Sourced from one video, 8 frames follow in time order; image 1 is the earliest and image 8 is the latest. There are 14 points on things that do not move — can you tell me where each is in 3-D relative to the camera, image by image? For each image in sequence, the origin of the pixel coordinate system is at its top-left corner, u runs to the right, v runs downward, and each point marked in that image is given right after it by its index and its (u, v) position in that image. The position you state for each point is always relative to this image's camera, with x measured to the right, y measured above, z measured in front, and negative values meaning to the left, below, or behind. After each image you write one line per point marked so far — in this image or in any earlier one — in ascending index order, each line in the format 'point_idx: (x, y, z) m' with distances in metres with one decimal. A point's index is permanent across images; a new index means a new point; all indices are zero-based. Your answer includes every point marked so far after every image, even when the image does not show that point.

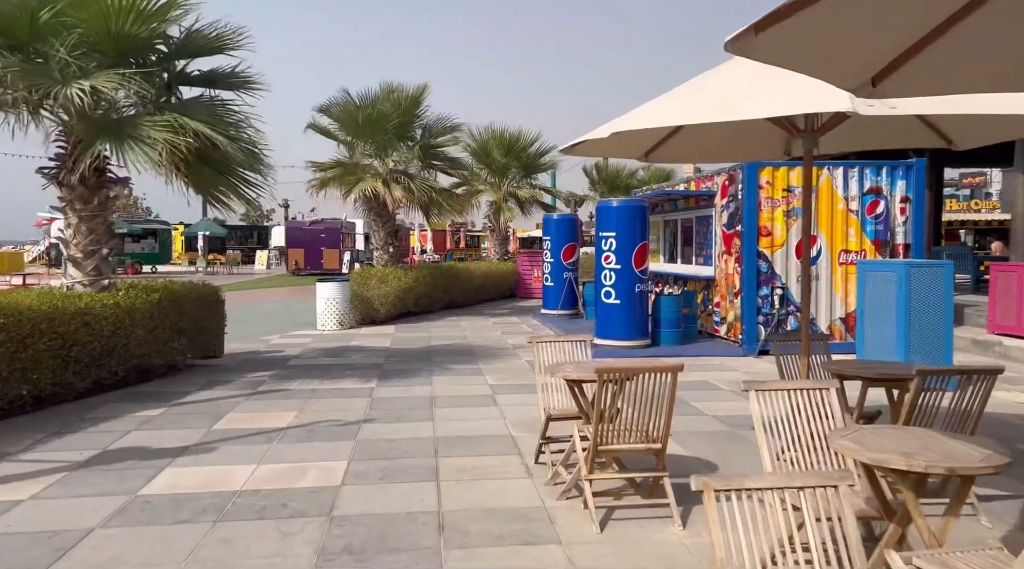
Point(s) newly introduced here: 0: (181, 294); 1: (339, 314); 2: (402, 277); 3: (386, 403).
0: (-4.2, -0.1, +10.0) m
1: (-3.4, -0.6, +15.6) m
2: (-2.4, +0.2, +17.1) m
3: (-1.3, -1.2, +8.3) m
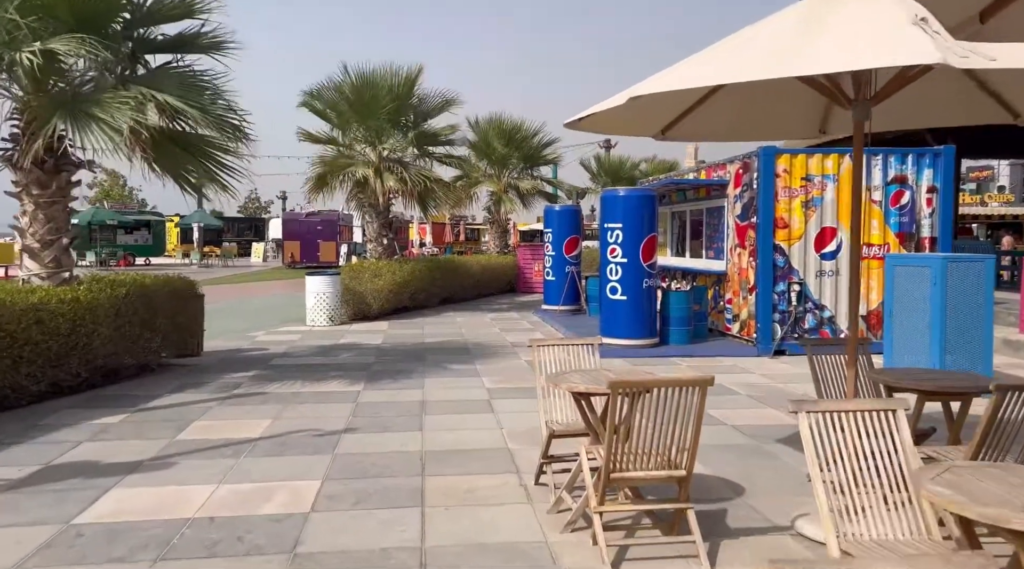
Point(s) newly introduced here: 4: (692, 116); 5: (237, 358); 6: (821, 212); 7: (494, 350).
0: (-4.2, 0.0, +9.3) m
1: (-3.4, -0.5, +14.8) m
2: (-2.4, +0.3, +16.3) m
3: (-1.3, -1.2, +7.6) m
4: (+1.2, +1.1, +5.4) m
5: (-3.8, -1.0, +10.9) m
6: (+4.2, +1.0, +10.7) m
7: (-0.3, -1.0, +11.6) m
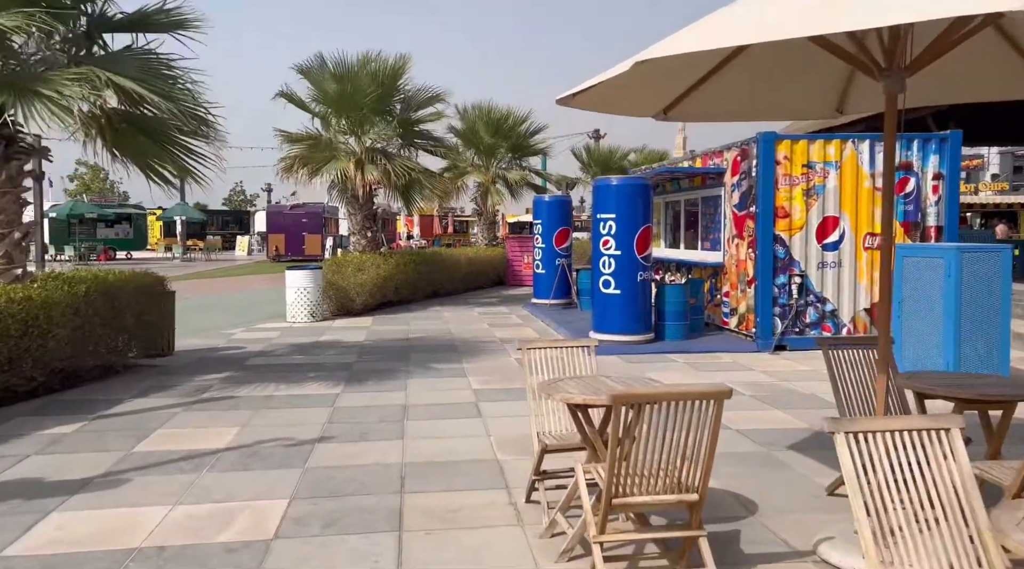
0: (-4.4, 0.0, +8.7) m
1: (-3.6, -0.4, +14.3) m
2: (-2.6, +0.4, +15.8) m
3: (-1.4, -1.2, +7.1) m
4: (+1.1, +1.2, +4.9) m
5: (-3.9, -1.0, +10.4) m
6: (+4.0, +1.1, +10.2) m
7: (-0.4, -0.9, +11.1) m
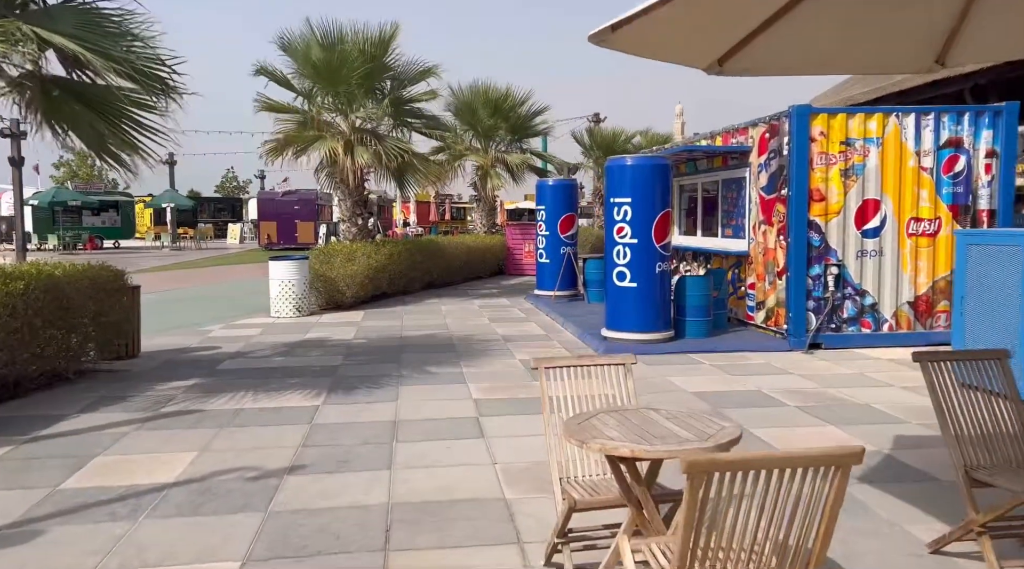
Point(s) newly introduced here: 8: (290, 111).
0: (-4.3, 0.0, +7.6) m
1: (-3.6, -0.2, +13.2) m
2: (-2.6, +0.6, +14.7) m
3: (-1.4, -1.1, +6.0) m
4: (+1.2, +1.2, +3.8) m
5: (-3.9, -0.9, +9.3) m
6: (+4.1, +1.2, +9.2) m
7: (-0.4, -0.8, +10.0) m
8: (-4.1, +3.1, +14.7) m
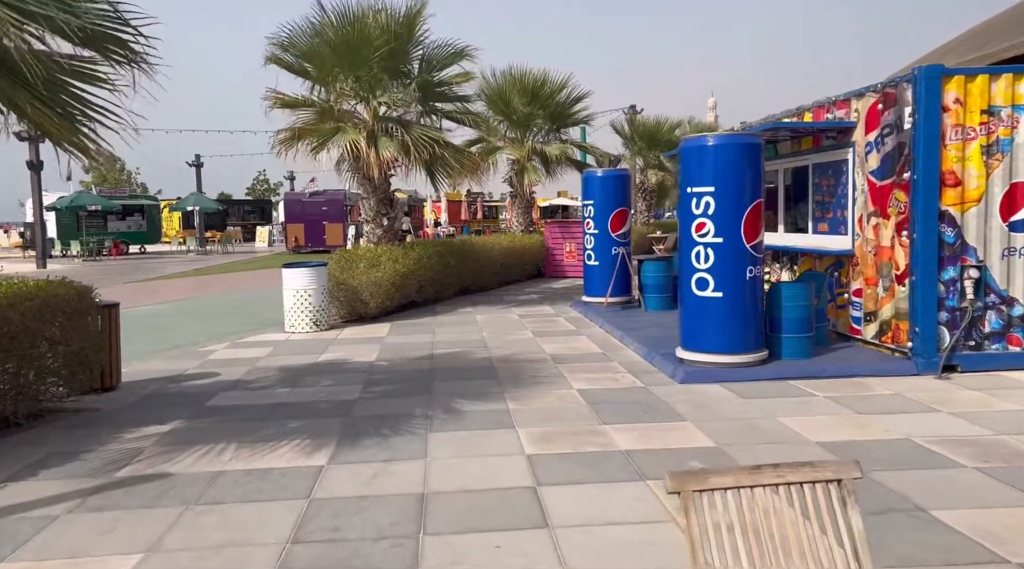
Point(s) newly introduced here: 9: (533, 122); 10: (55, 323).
0: (-3.9, -0.1, +6.1) m
1: (-2.9, -0.4, +11.6) m
2: (-1.8, +0.4, +13.0) m
3: (-1.0, -1.3, +4.3) m
4: (+1.5, +1.1, +2.0) m
5: (-3.3, -1.1, +7.7) m
6: (+4.5, +1.1, +7.3) m
7: (+0.2, -0.9, +8.3) m
8: (-3.4, +3.0, +13.1) m
9: (+0.5, +3.8, +18.8) m
10: (-3.8, -0.3, +6.6) m
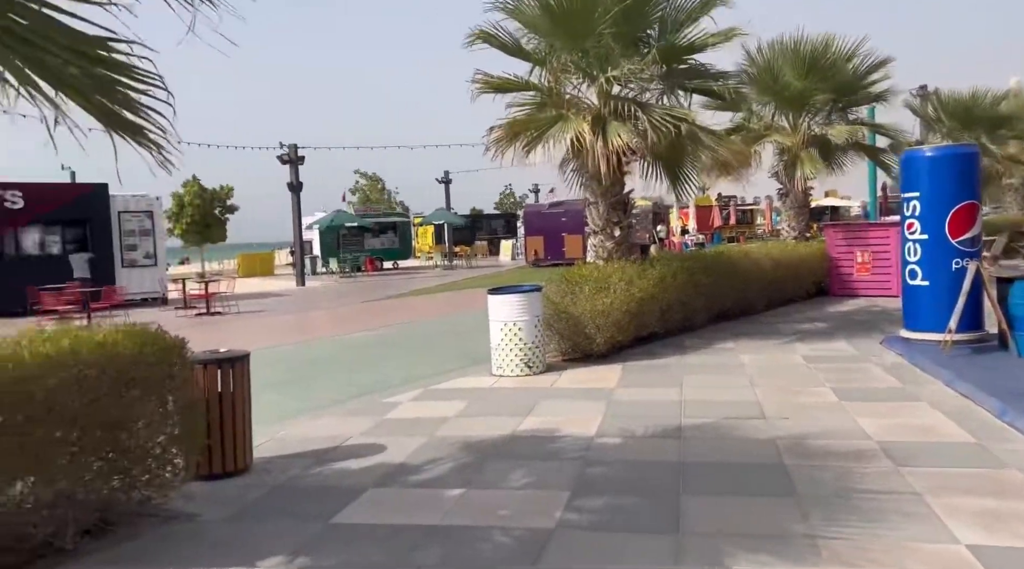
0: (-2.5, -0.4, +4.0) m
1: (+0.2, -0.7, +8.9) m
2: (+1.6, +0.1, +10.0) m
3: (-0.3, -1.5, +1.4) m
4: (+1.4, +0.9, -1.5) m
5: (-1.5, -1.4, +5.4) m
6: (+5.9, +0.9, +2.5) m
7: (+2.1, -1.2, +4.9) m
8: (+0.1, +2.6, +10.6) m
9: (+5.6, +3.4, +14.8) m
10: (-2.2, -0.6, +4.5) m
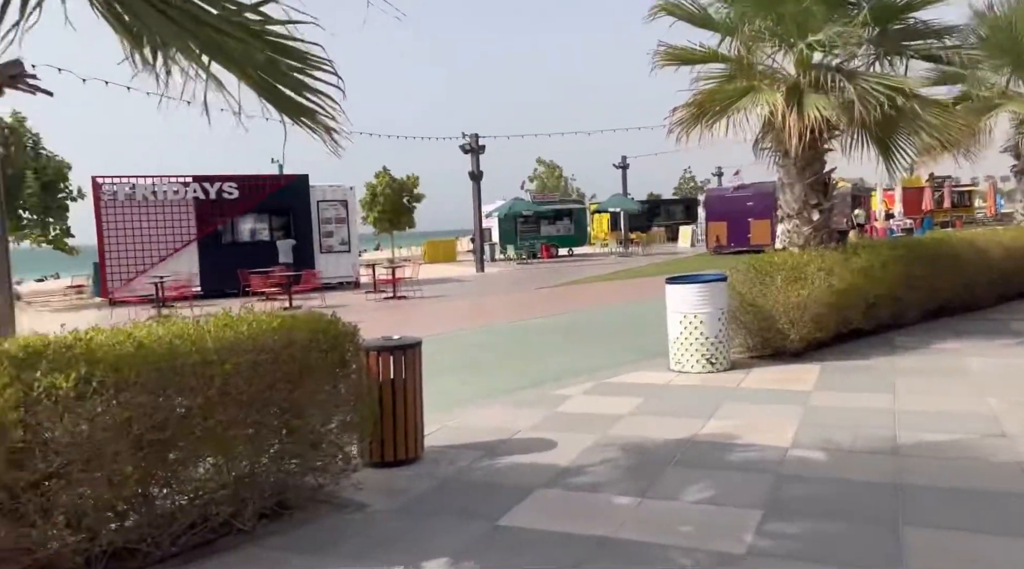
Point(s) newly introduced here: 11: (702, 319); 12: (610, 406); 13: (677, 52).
0: (-1.6, -0.4, +4.0) m
1: (+2.0, -0.6, +8.2) m
2: (+3.7, +0.2, +9.0) m
3: (0.0, -1.5, +1.0) m
4: (+0.9, +0.8, -2.2) m
5: (-0.3, -1.3, +5.1) m
6: (+6.2, +0.8, +0.7) m
7: (+3.0, -1.1, +3.8) m
8: (+2.4, +2.7, +9.8) m
9: (+8.7, +3.6, +12.7) m
10: (-1.3, -0.6, +4.5) m
11: (+2.0, -0.4, +8.2) m
12: (+0.9, -1.1, +7.3) m
13: (+2.0, +2.8, +9.8) m
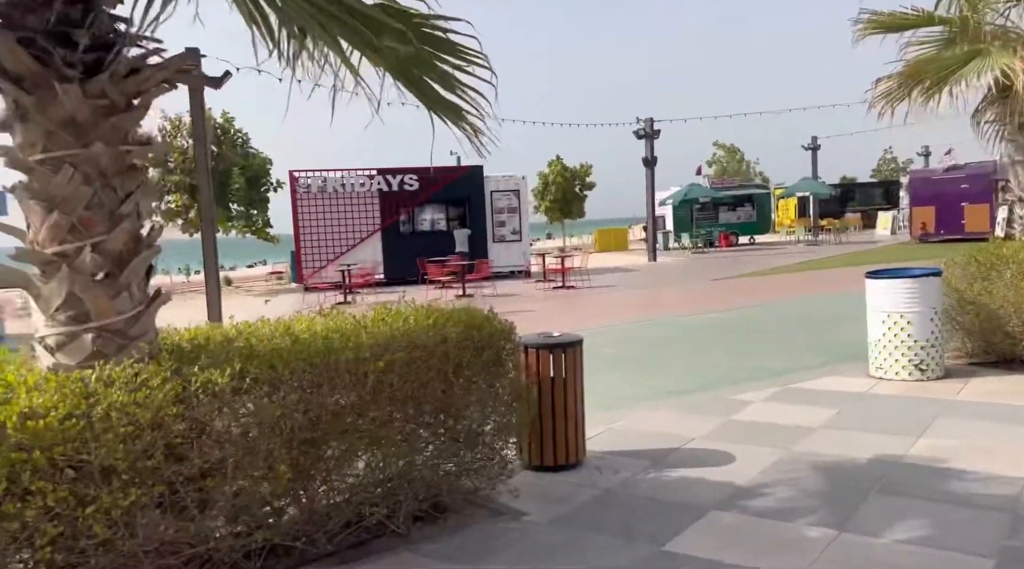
0: (-0.8, -0.3, +3.8) m
1: (+3.6, -0.6, +7.1) m
2: (+5.4, +0.2, +7.5) m
3: (+0.1, -1.6, +0.6) m
4: (+0.3, +0.7, -2.8) m
5: (+0.7, -1.3, +4.6) m
6: (+6.1, +0.7, -1.1) m
7: (+3.7, -1.2, +2.7) m
8: (+4.3, +2.8, +8.5) m
9: (+11.1, +3.6, +10.0) m
10: (-0.4, -0.5, +4.2) m
11: (+3.6, -0.3, +7.1) m
12: (+2.3, -1.0, +6.5) m
13: (+4.0, +2.9, +8.6) m
